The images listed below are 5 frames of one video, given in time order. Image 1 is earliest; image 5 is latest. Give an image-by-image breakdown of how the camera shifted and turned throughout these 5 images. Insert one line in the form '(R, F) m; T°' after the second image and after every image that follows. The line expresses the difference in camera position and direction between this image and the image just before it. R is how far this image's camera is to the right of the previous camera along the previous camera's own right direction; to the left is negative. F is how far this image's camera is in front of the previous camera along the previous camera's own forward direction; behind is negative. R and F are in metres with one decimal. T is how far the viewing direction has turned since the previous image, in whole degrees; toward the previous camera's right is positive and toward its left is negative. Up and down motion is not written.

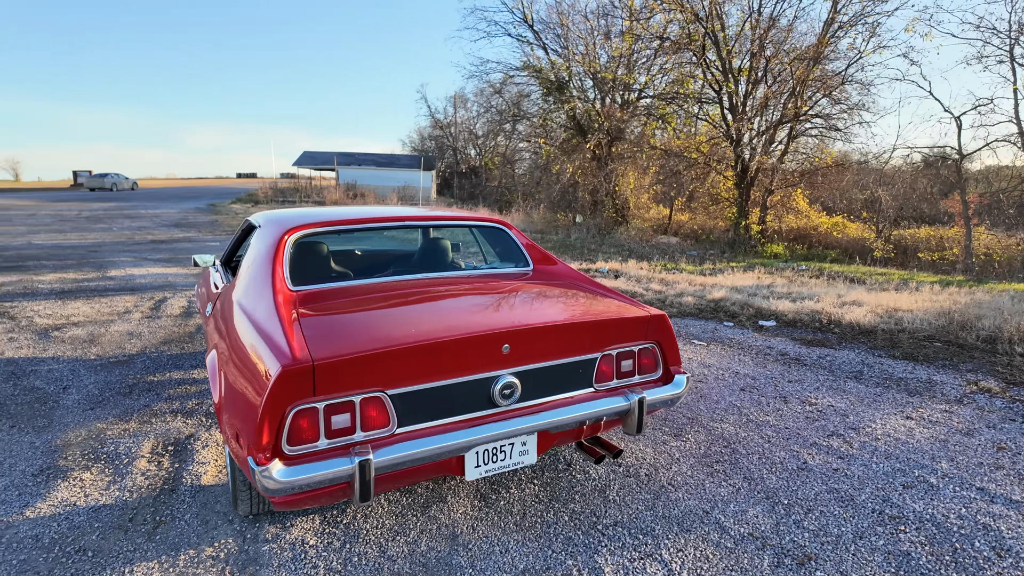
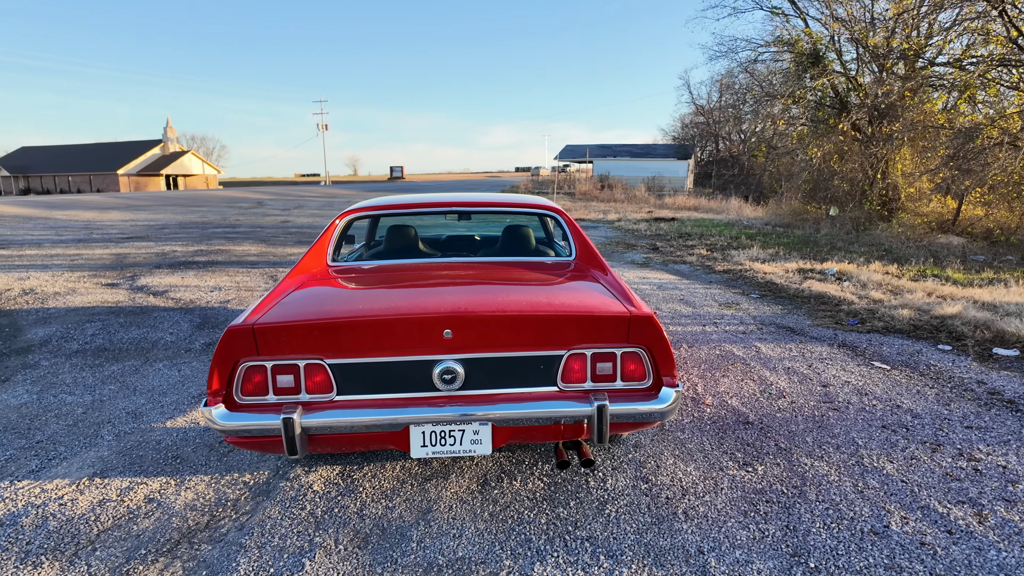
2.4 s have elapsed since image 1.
(+1.0, +0.3) m; -24°
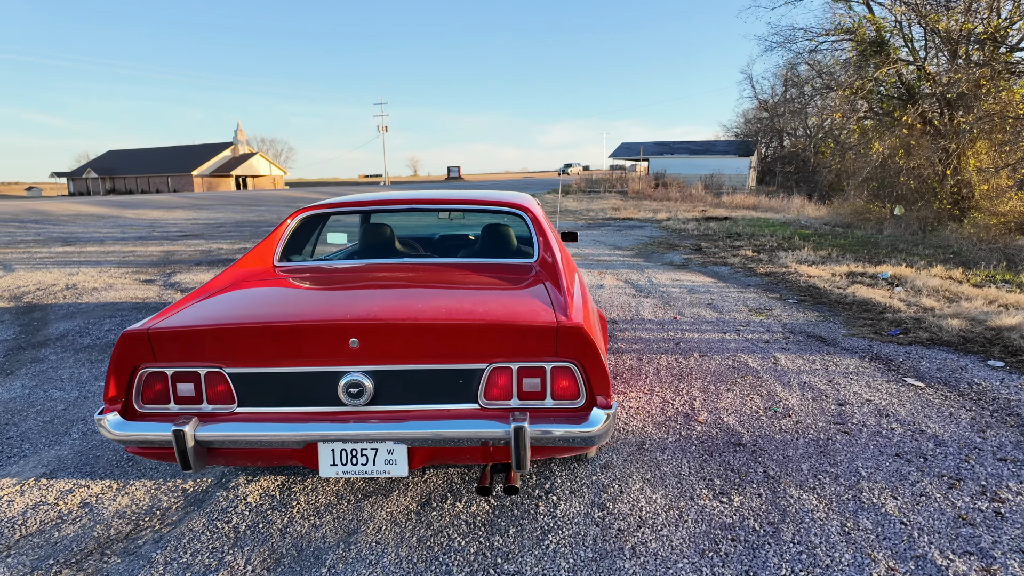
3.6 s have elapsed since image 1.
(+0.4, +0.2) m; -6°
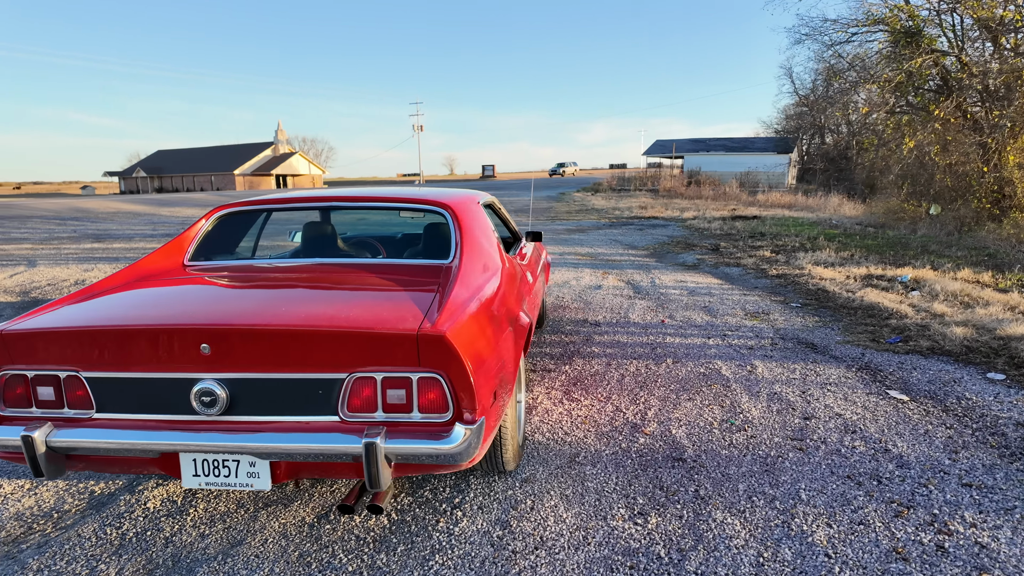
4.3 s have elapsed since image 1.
(+0.5, +0.2) m; -4°
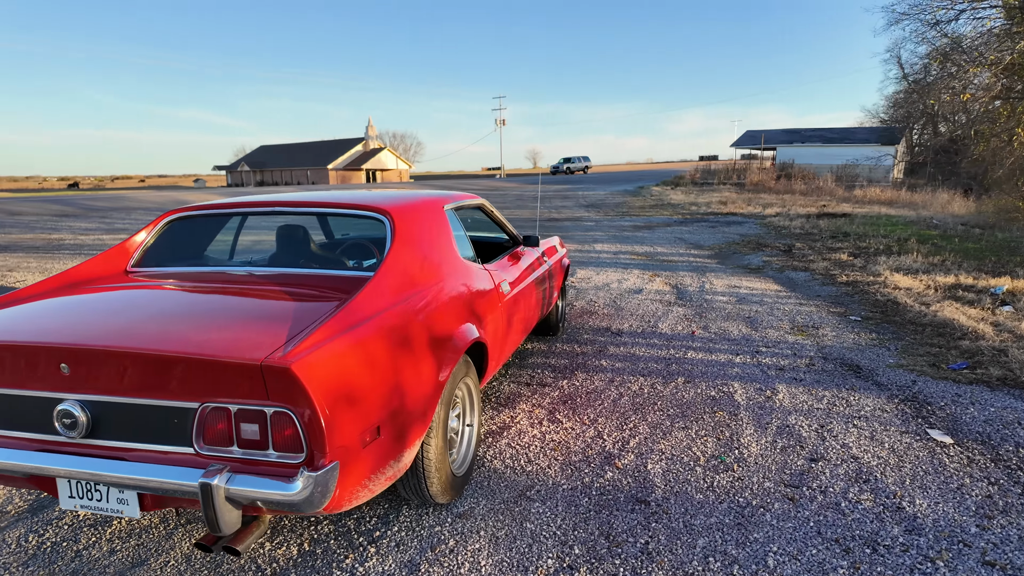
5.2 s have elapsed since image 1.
(+0.6, +0.3) m; -8°
